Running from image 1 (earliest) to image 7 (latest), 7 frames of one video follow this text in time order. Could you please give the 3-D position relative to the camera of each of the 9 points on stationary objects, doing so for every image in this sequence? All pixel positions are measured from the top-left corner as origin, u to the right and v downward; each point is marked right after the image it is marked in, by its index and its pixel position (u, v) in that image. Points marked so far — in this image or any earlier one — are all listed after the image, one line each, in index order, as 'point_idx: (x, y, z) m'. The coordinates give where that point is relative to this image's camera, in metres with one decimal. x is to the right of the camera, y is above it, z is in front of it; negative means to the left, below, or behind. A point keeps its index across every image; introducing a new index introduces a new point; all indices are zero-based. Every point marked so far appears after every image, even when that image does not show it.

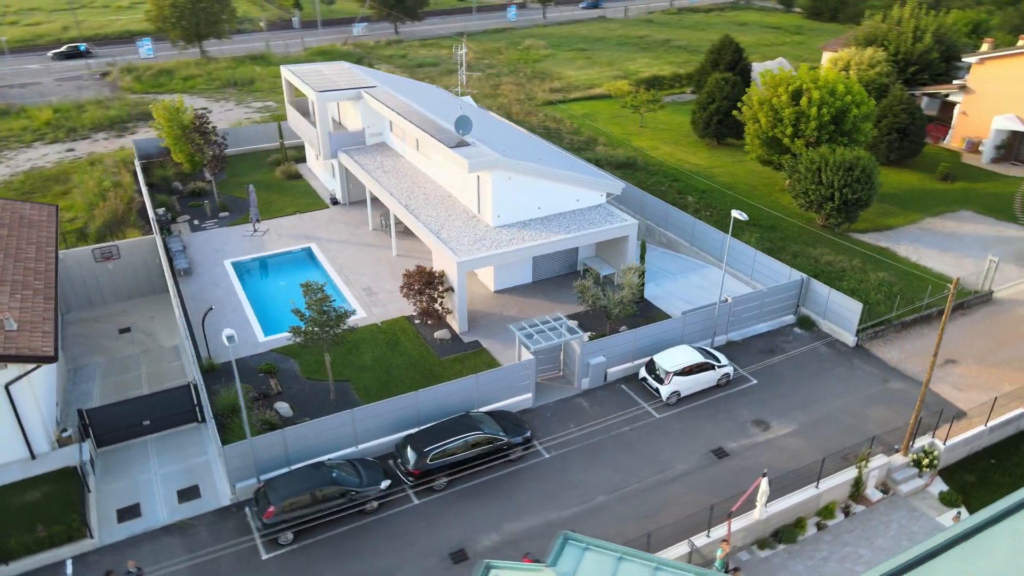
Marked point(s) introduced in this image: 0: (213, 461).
0: (-7.9, -4.5, +19.8) m
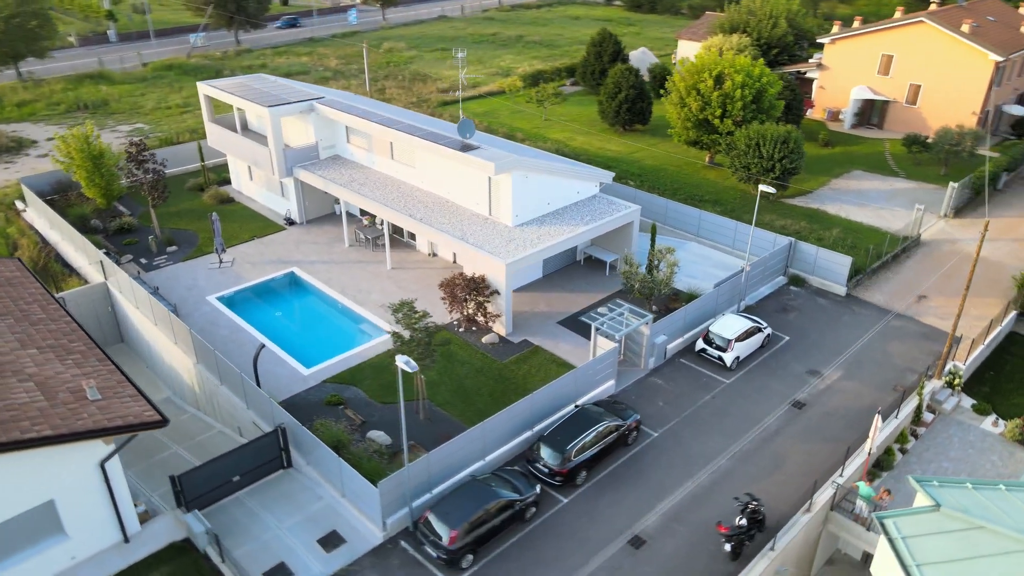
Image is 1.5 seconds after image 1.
0: (-4.4, -5.3, +18.5) m
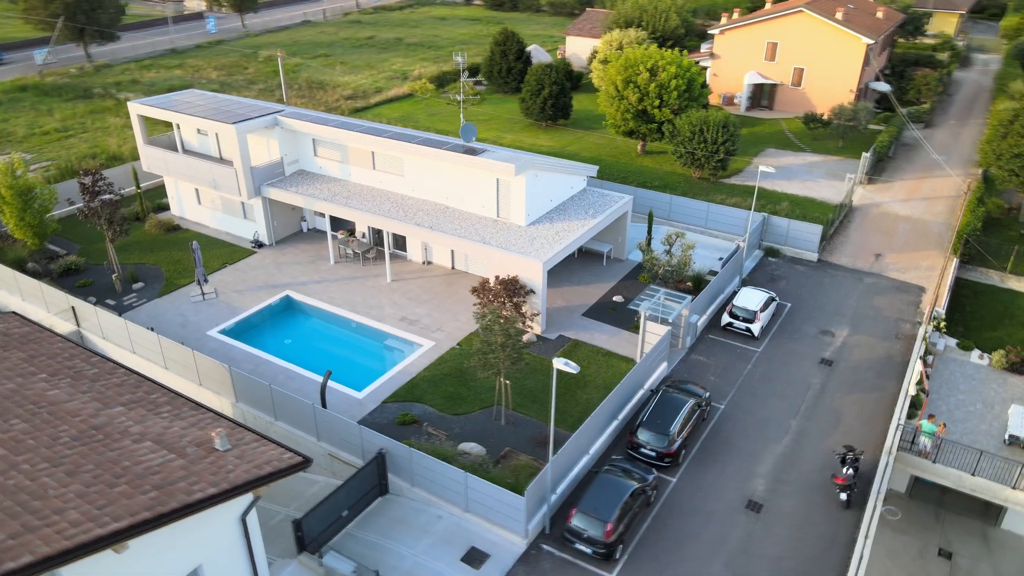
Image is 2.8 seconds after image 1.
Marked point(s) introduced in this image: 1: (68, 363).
0: (-1.3, -5.6, +18.1) m
1: (-10.5, -1.7, +17.8) m
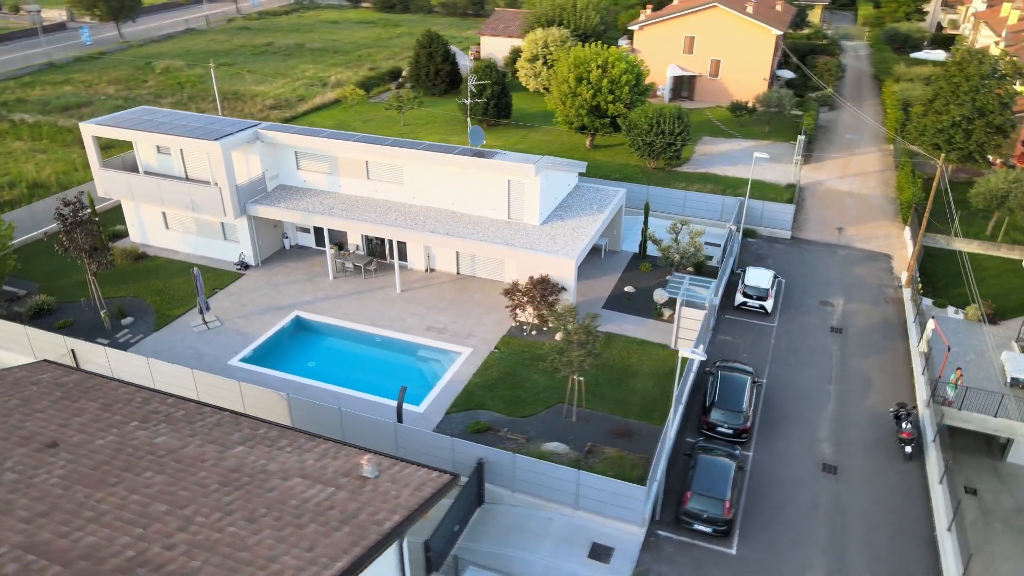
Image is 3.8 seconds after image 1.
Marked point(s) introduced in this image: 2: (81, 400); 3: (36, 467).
0: (+1.4, -5.6, +18.3) m
1: (-7.9, -2.6, +16.4) m
2: (-9.3, -2.4, +16.3) m
3: (-8.2, -3.1, +13.1) m
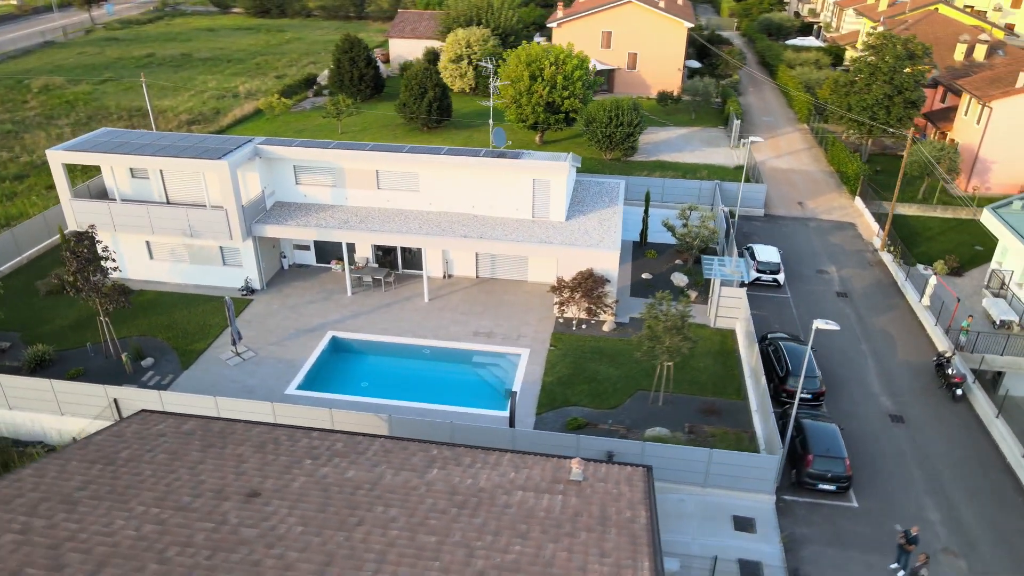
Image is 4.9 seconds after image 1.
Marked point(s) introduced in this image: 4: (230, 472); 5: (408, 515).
0: (+4.7, -5.3, +18.9) m
1: (-4.3, -3.1, +15.3) m
2: (-5.7, -3.1, +15.0) m
3: (-3.9, -3.7, +12.0) m
4: (-5.1, -3.4, +13.7) m
5: (-1.7, -3.8, +12.5) m
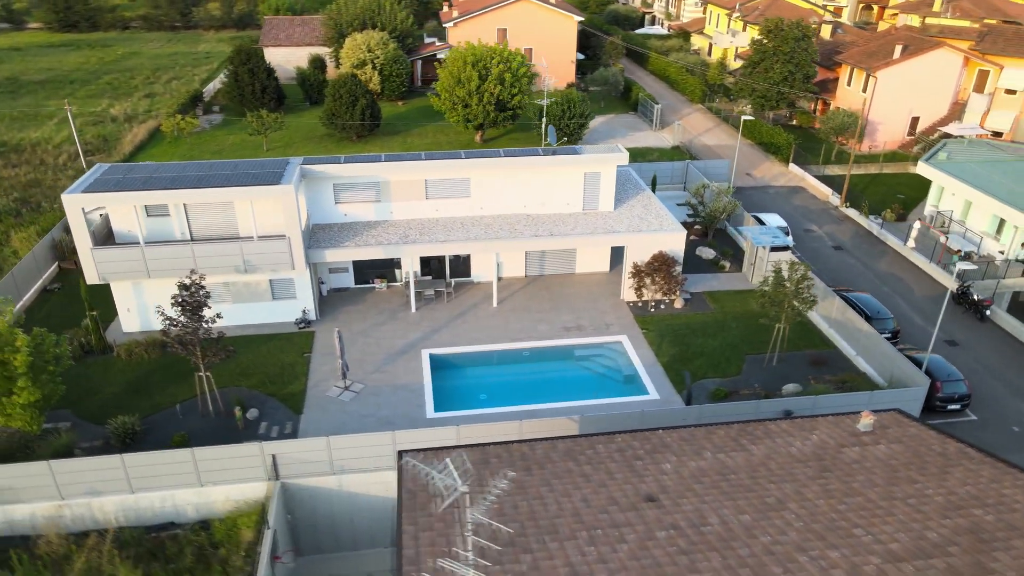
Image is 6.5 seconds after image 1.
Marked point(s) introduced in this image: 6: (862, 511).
0: (+9.8, -4.2, +21.1) m
1: (+1.8, -3.2, +15.2) m
2: (+0.6, -3.4, +14.5) m
3: (+3.1, -3.7, +12.2) m
4: (+1.5, -3.6, +13.5) m
5: (+5.1, -3.5, +13.2) m
6: (+5.6, -3.6, +12.1) m
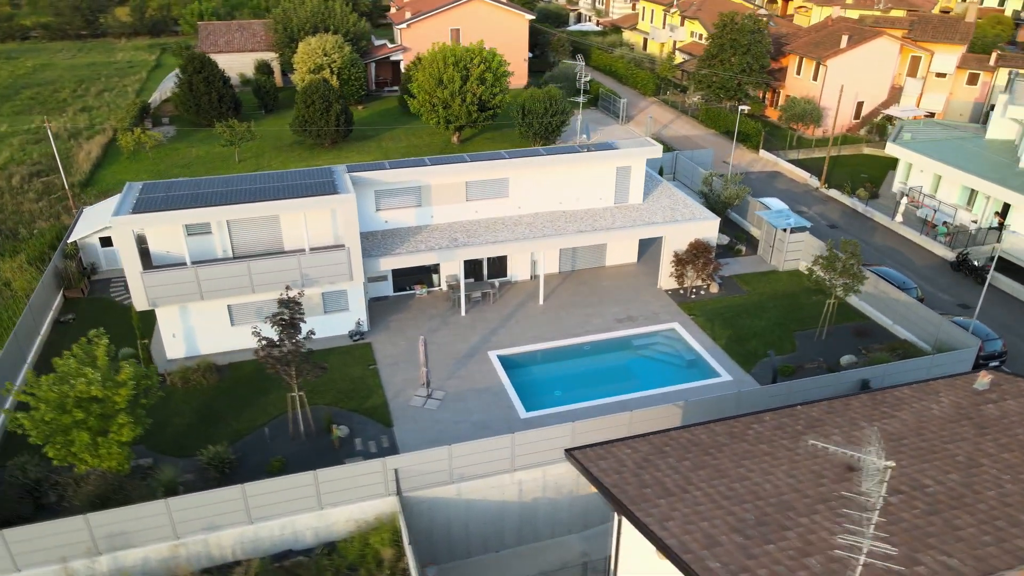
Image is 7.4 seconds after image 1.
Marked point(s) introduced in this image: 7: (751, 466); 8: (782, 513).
0: (+12.4, -3.3, +22.7) m
1: (+5.2, -3.0, +15.8) m
2: (+4.1, -3.2, +15.0) m
3: (+6.9, -3.3, +13.0) m
4: (+5.2, -3.3, +14.0) m
5: (+8.8, -2.9, +14.2) m
6: (+9.5, -3.0, +13.3) m
7: (+4.4, -3.3, +13.9) m
8: (+4.3, -3.7, +12.2) m
